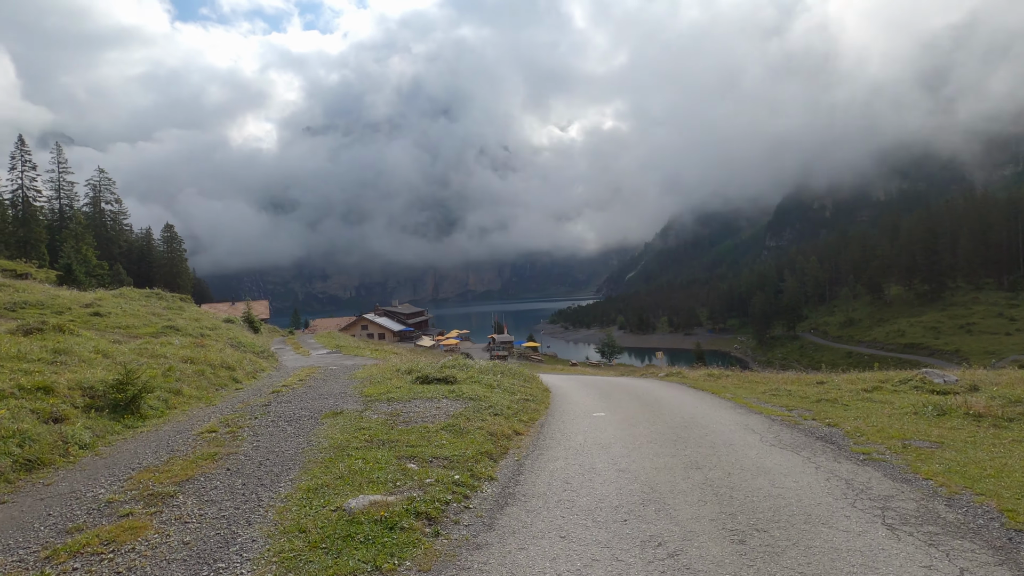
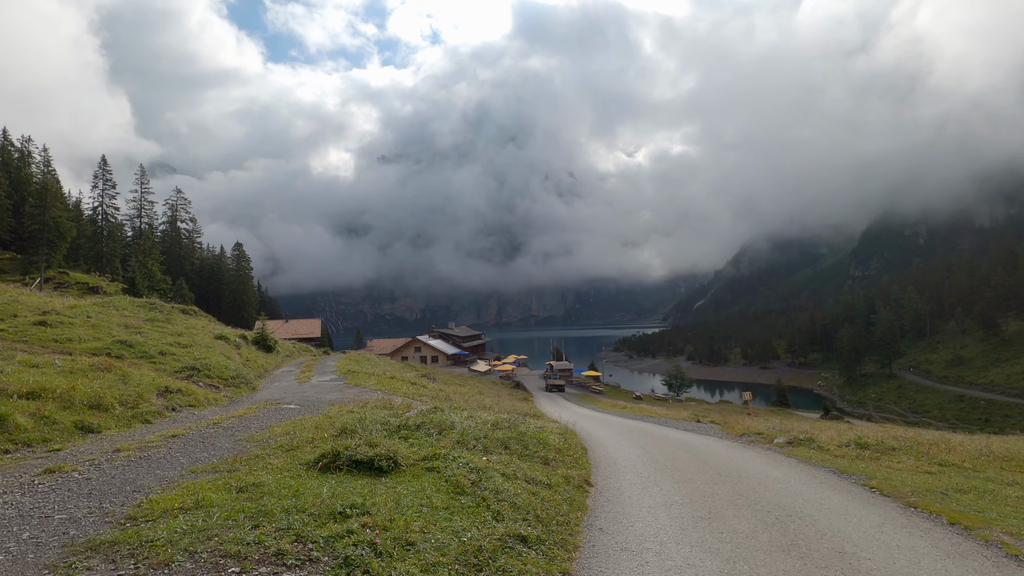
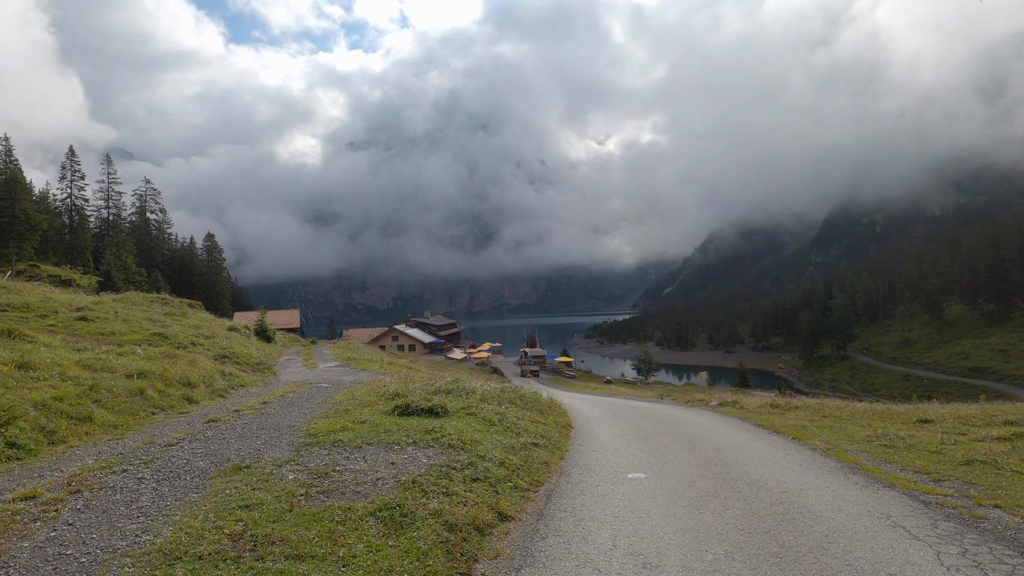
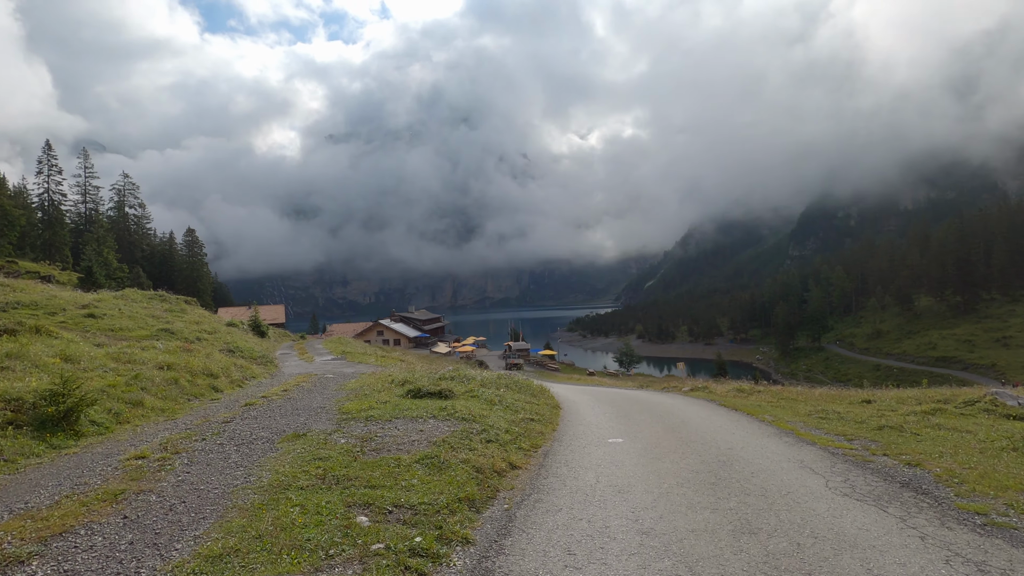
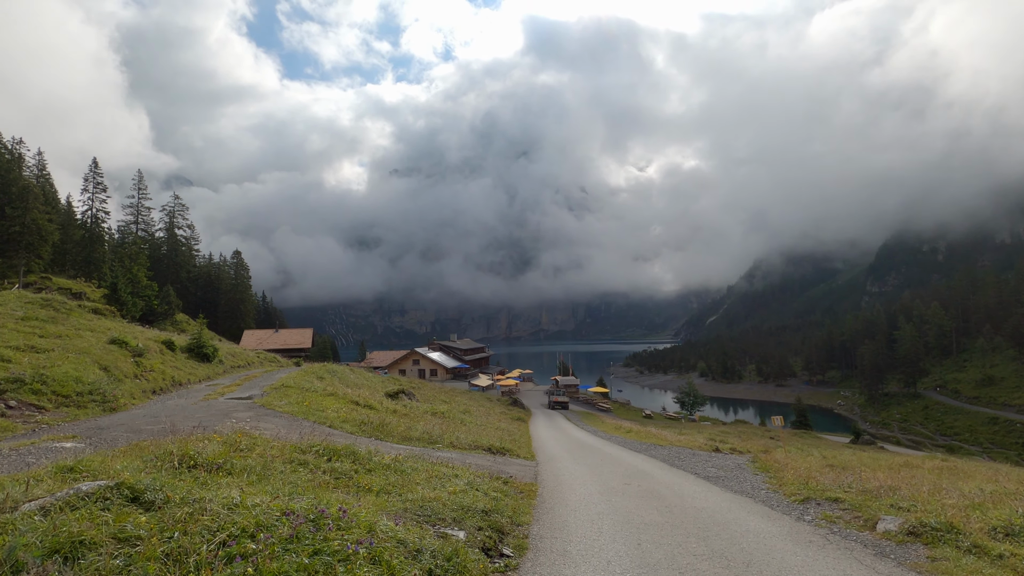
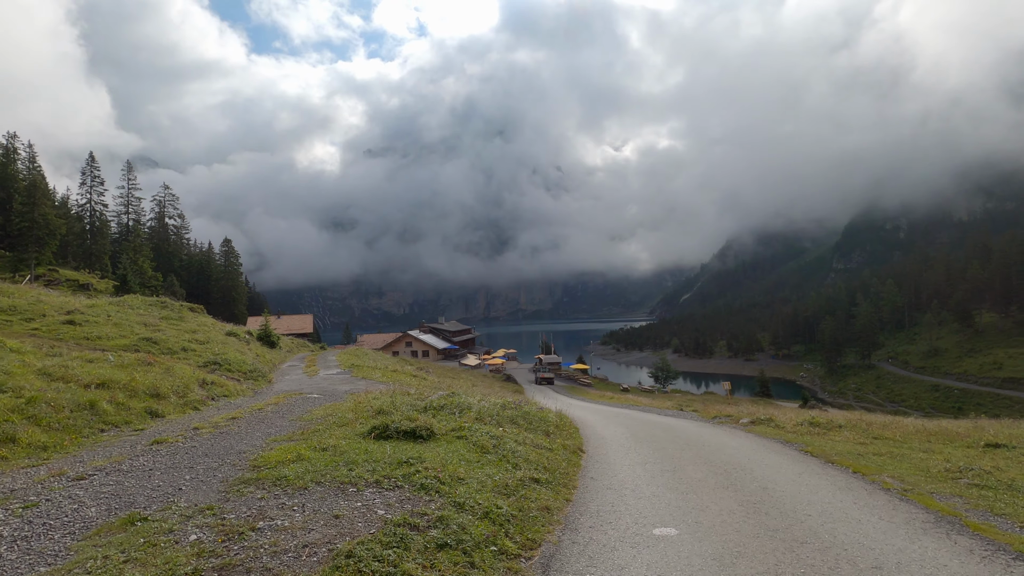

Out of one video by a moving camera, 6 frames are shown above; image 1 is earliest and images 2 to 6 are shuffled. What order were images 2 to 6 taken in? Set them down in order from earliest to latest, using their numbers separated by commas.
4, 3, 6, 2, 5
